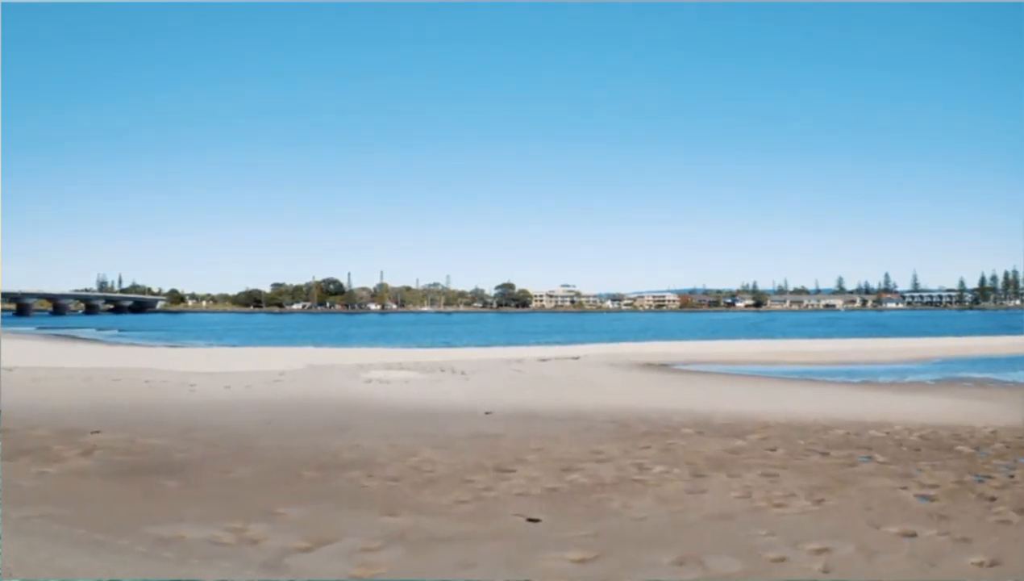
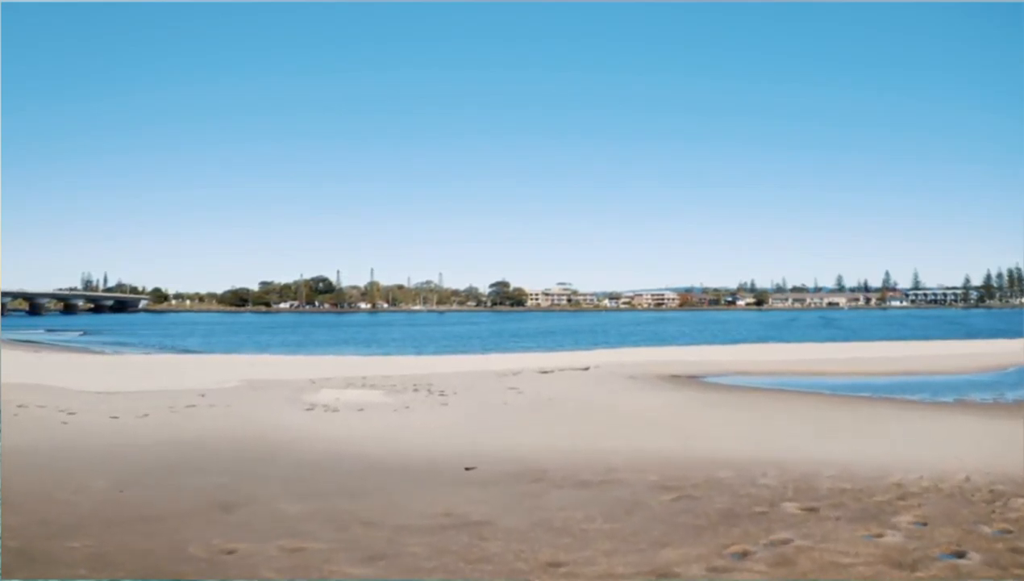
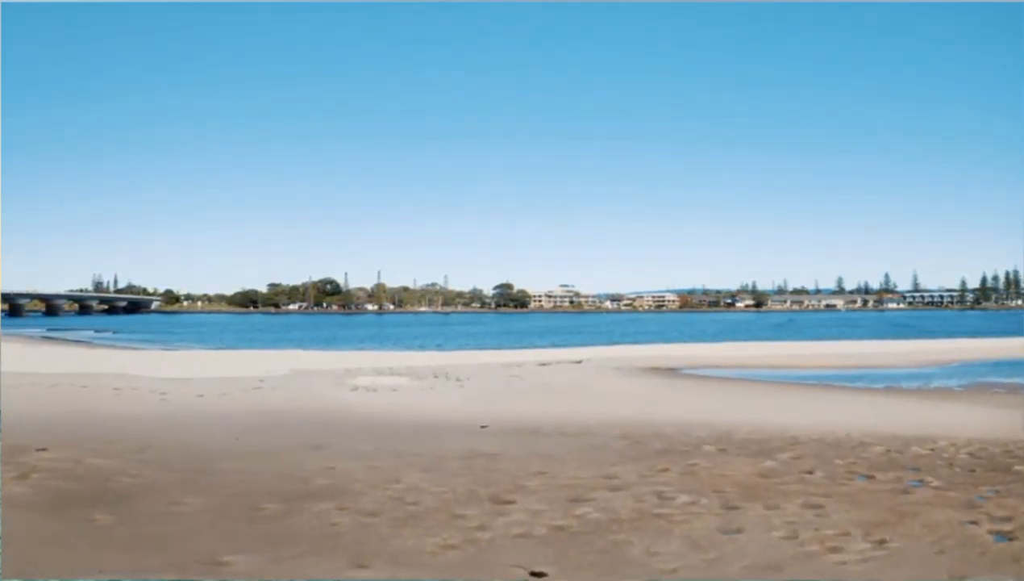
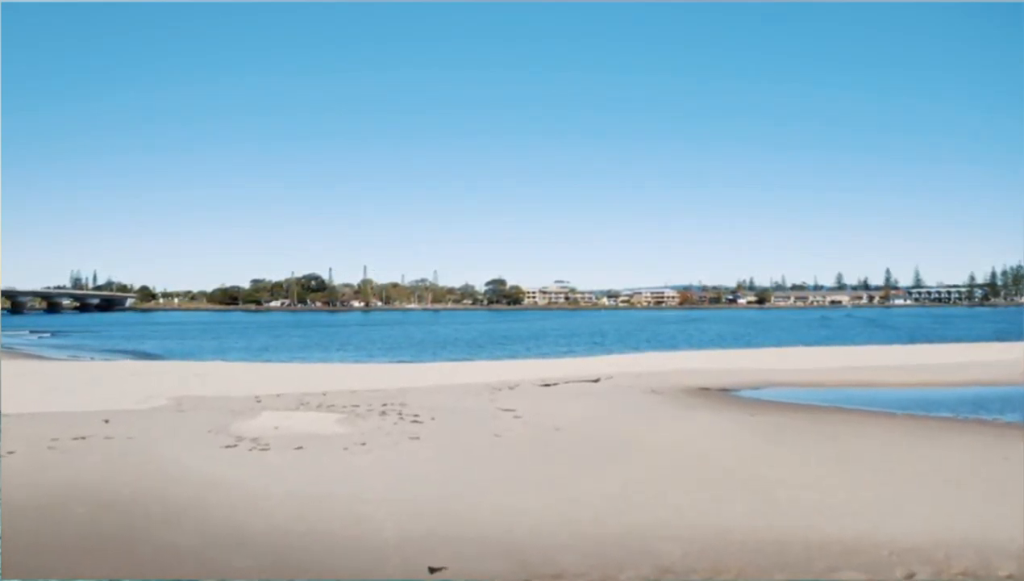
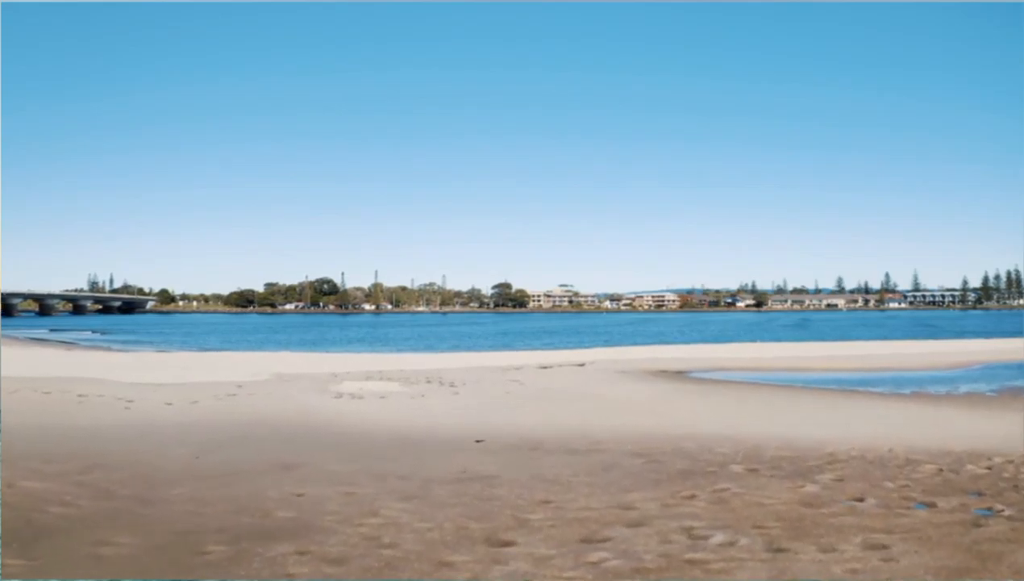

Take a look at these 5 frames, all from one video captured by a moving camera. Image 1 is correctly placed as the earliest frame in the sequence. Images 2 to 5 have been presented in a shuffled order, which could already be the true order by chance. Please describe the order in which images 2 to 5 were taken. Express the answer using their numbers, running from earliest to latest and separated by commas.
3, 5, 2, 4
